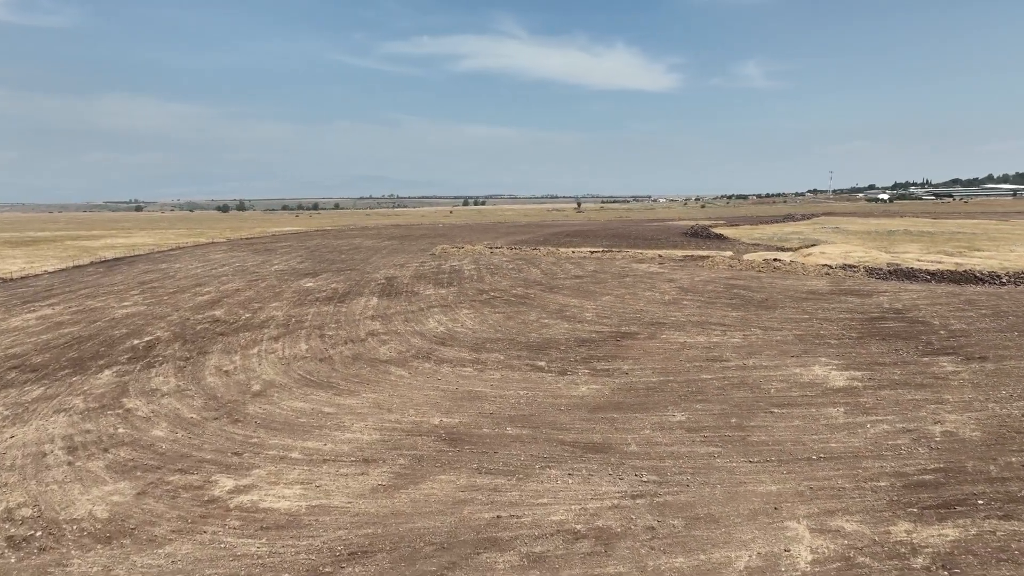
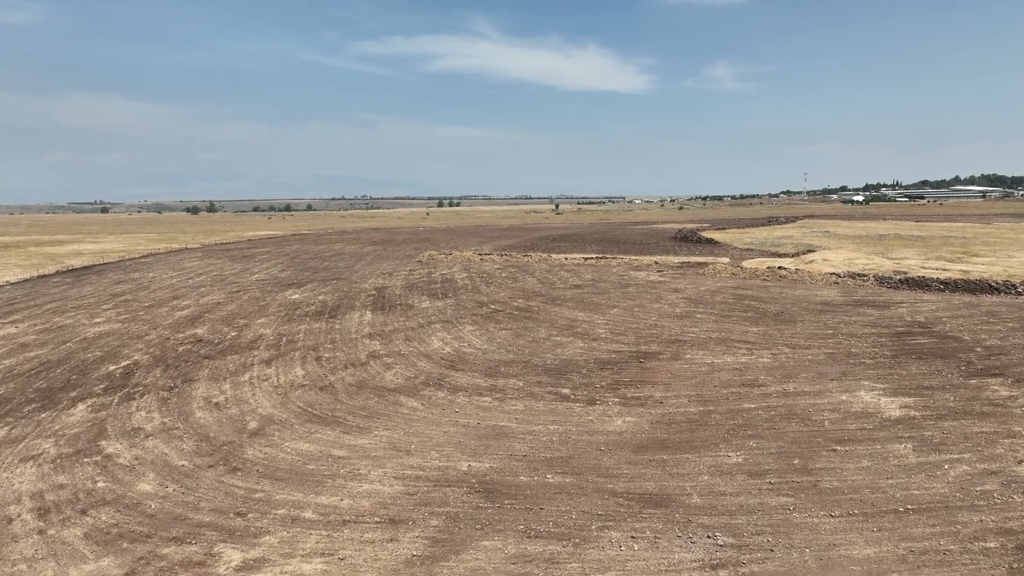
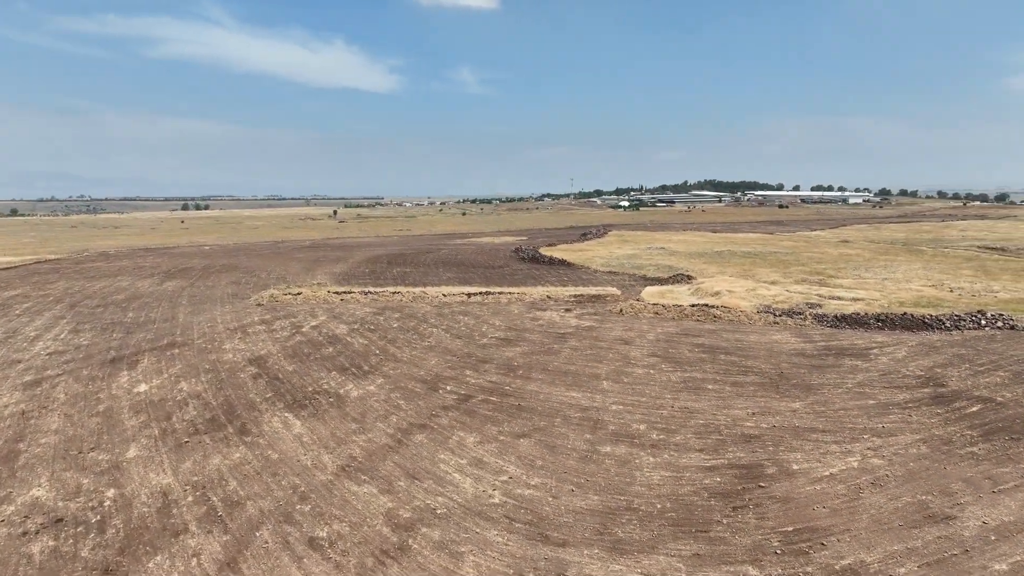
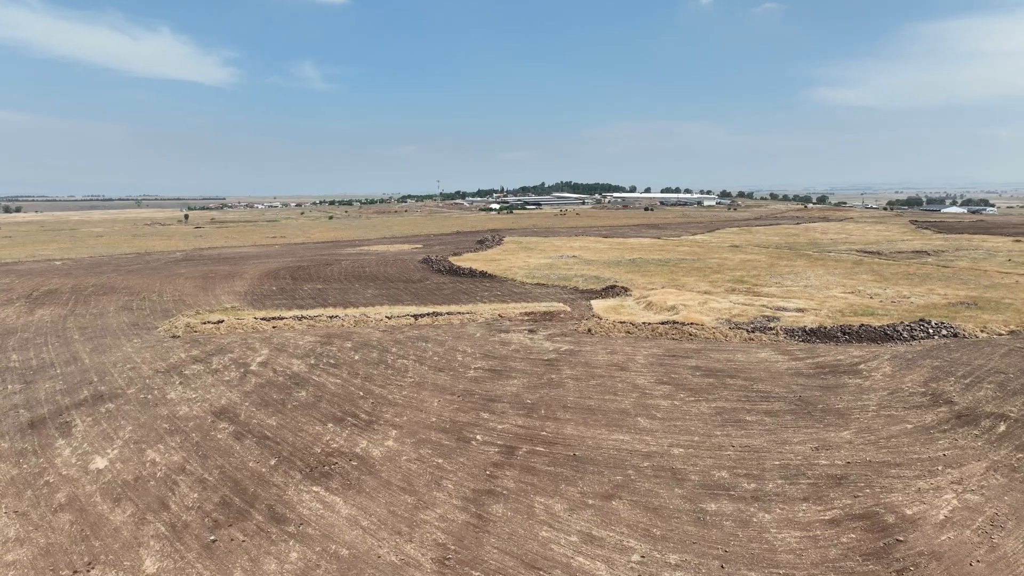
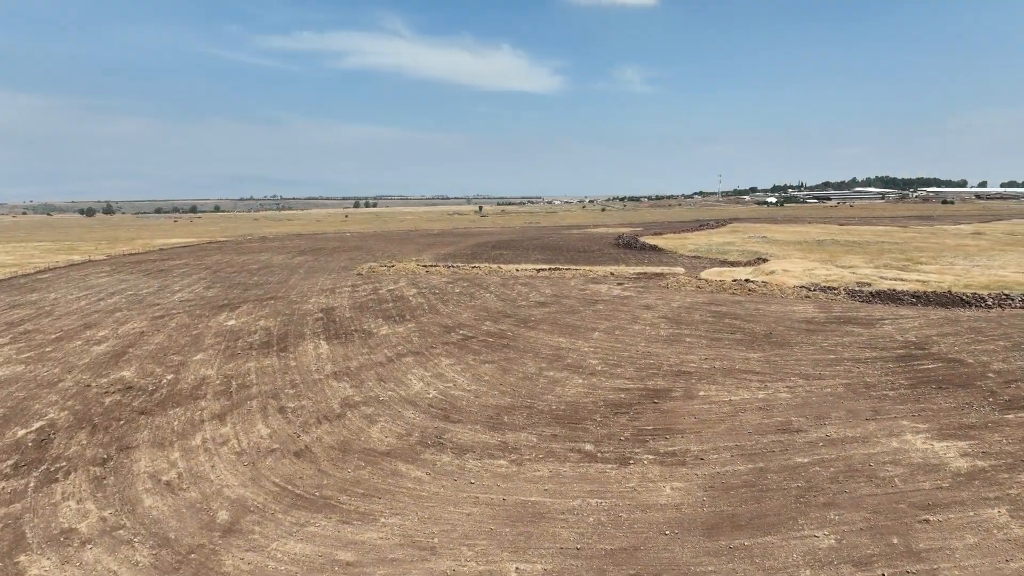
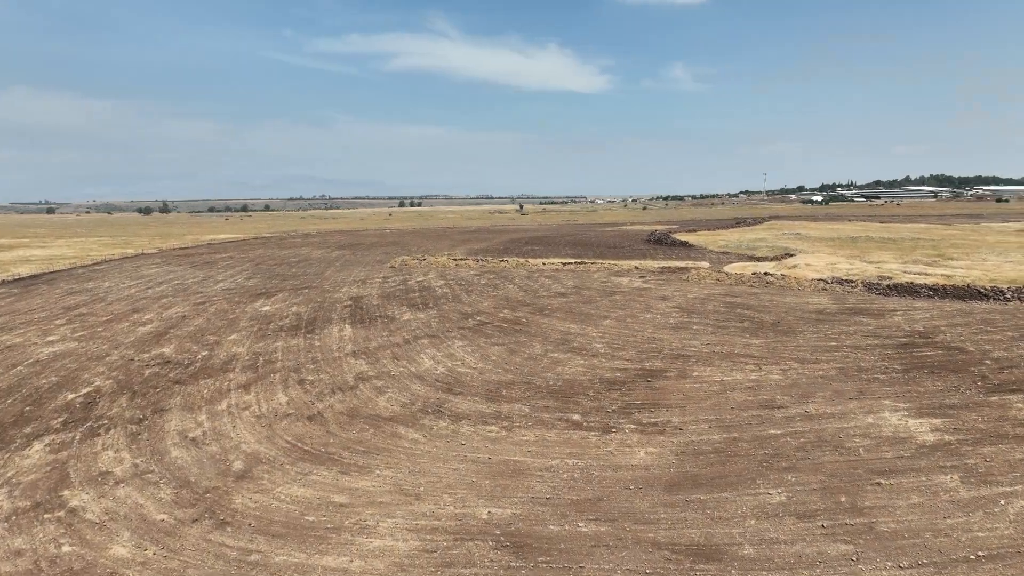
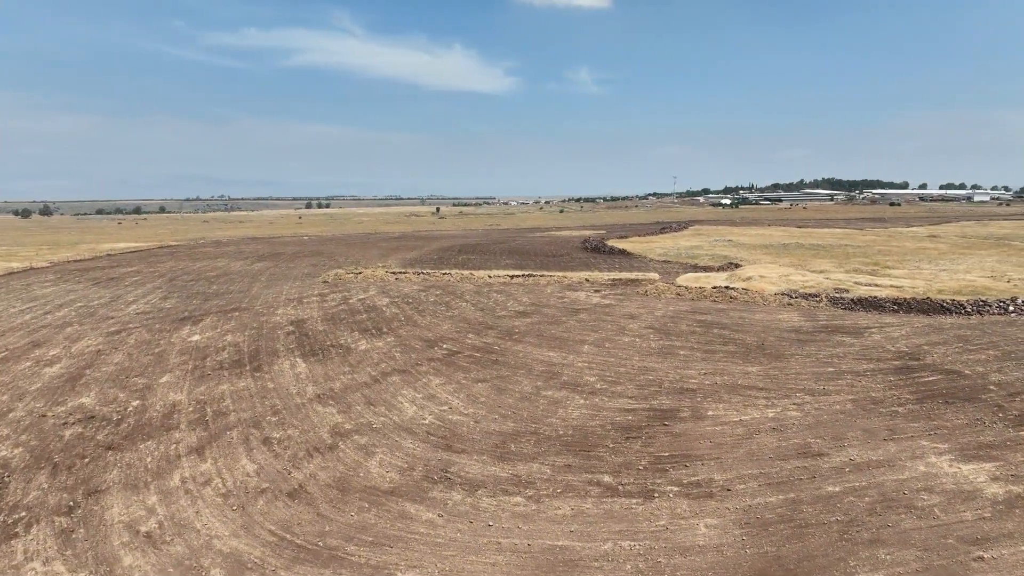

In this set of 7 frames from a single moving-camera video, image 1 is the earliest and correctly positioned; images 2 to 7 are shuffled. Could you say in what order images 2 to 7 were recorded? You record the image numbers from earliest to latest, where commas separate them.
2, 6, 5, 7, 3, 4
